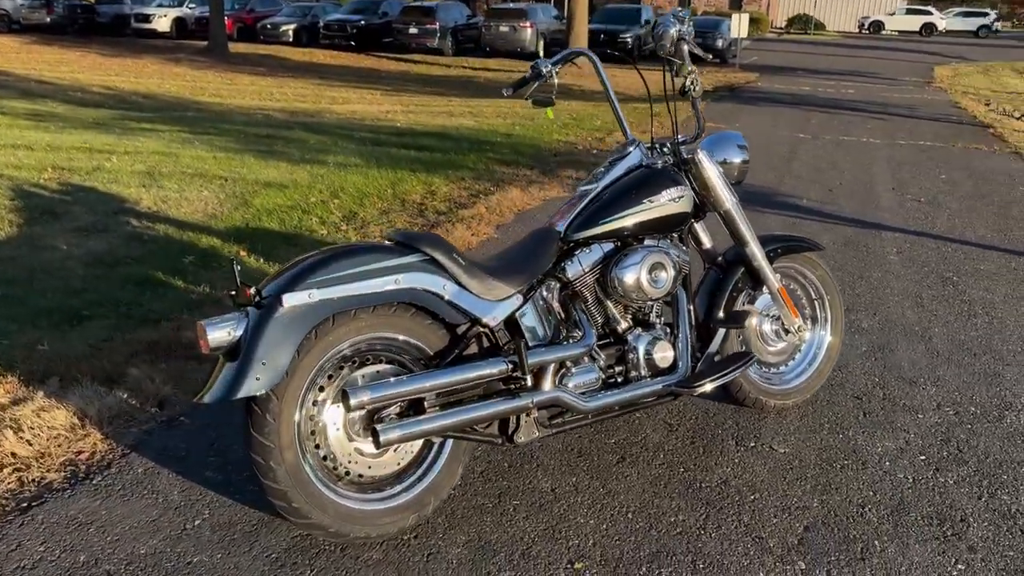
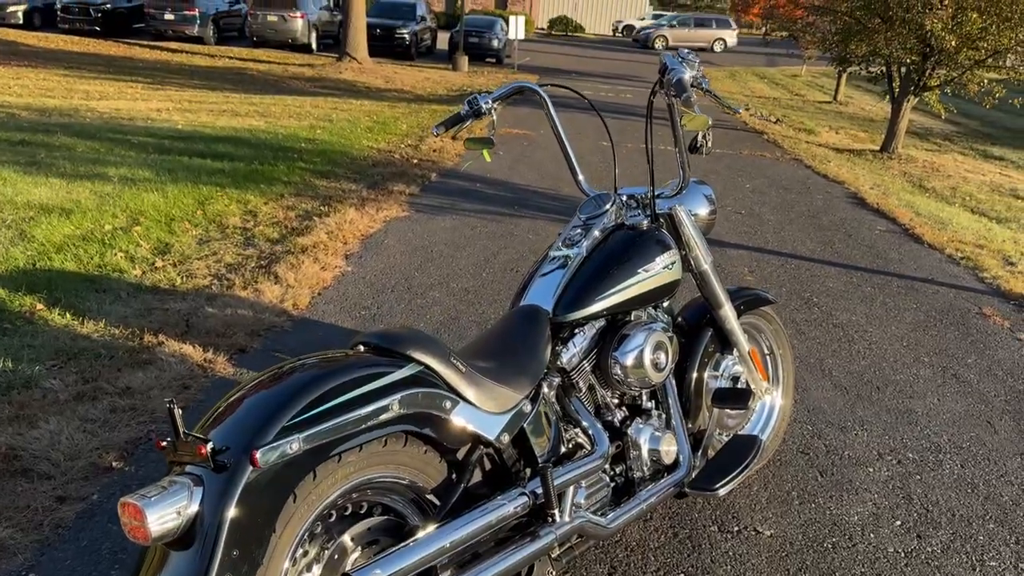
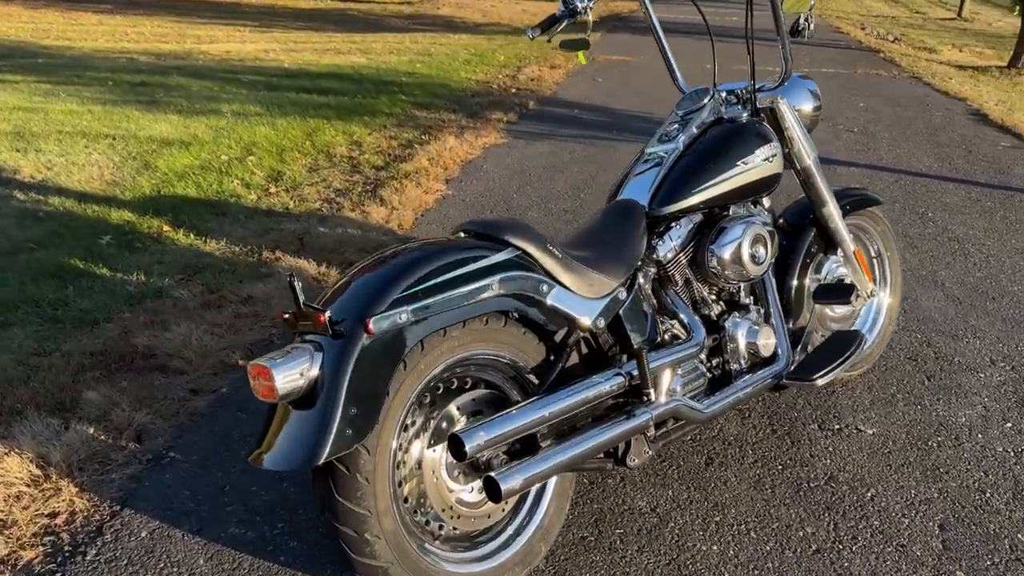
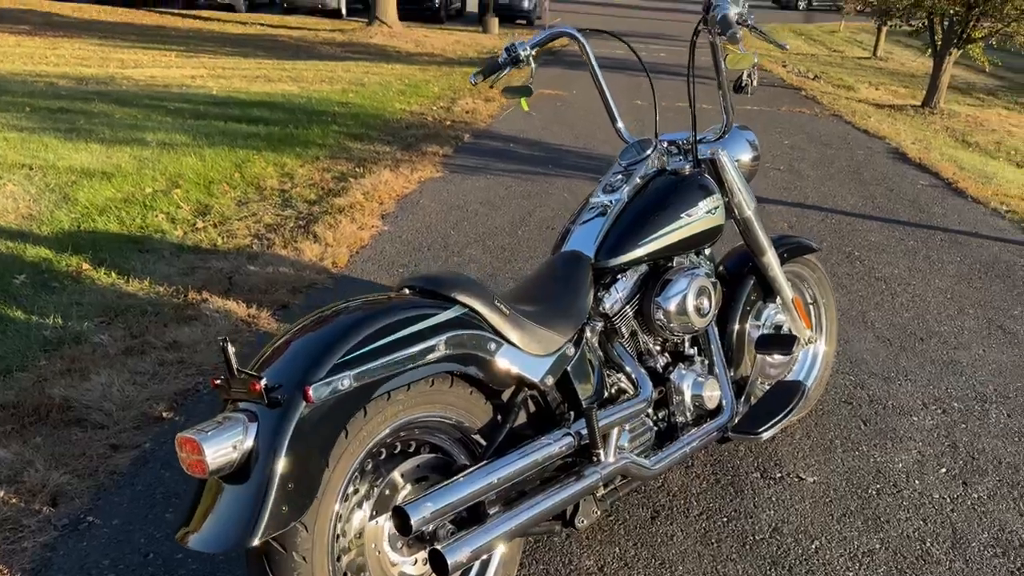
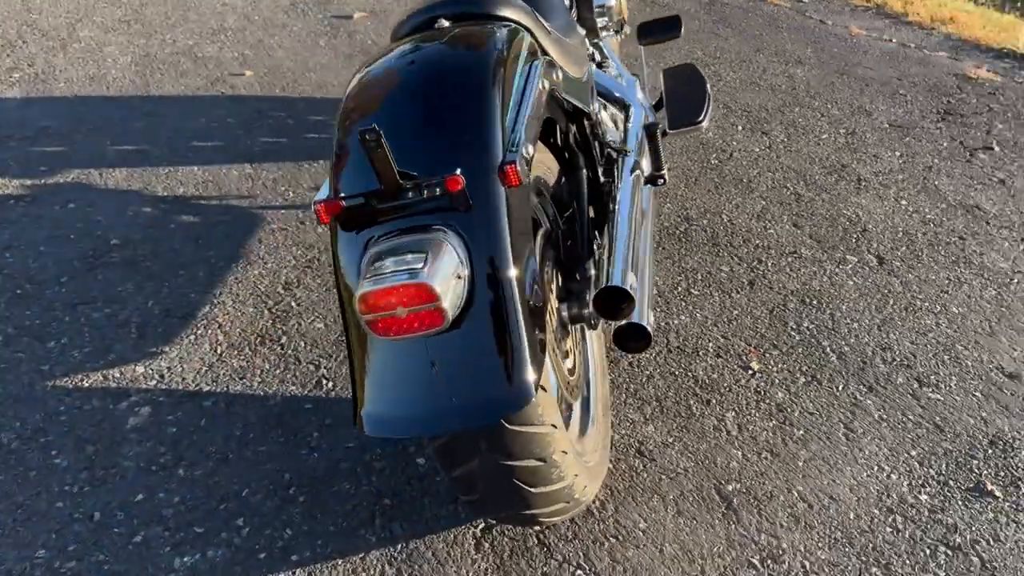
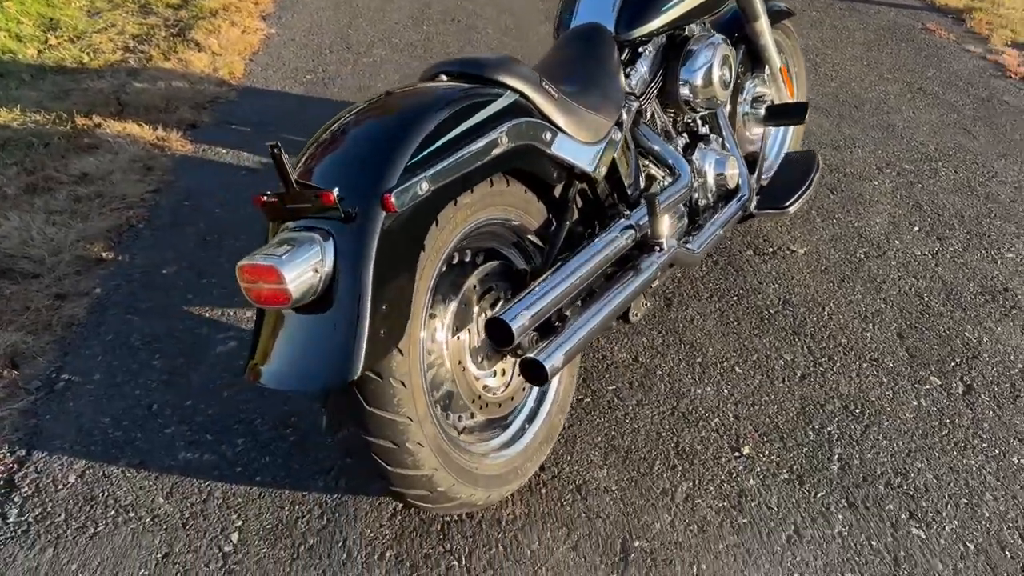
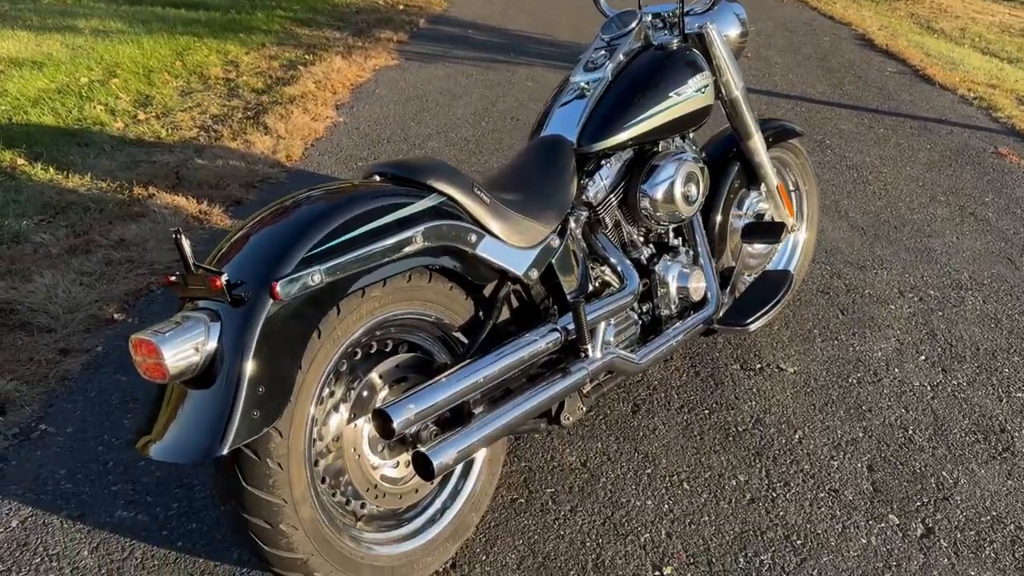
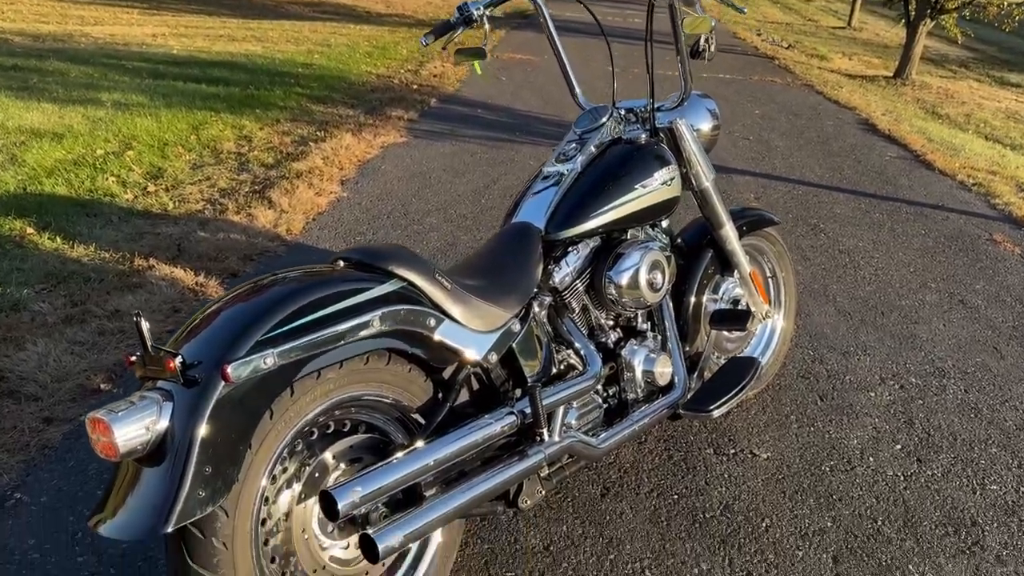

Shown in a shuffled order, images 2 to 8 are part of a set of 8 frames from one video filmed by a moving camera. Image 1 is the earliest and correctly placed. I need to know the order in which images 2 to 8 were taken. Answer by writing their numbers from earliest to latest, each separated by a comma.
3, 4, 2, 8, 7, 6, 5
